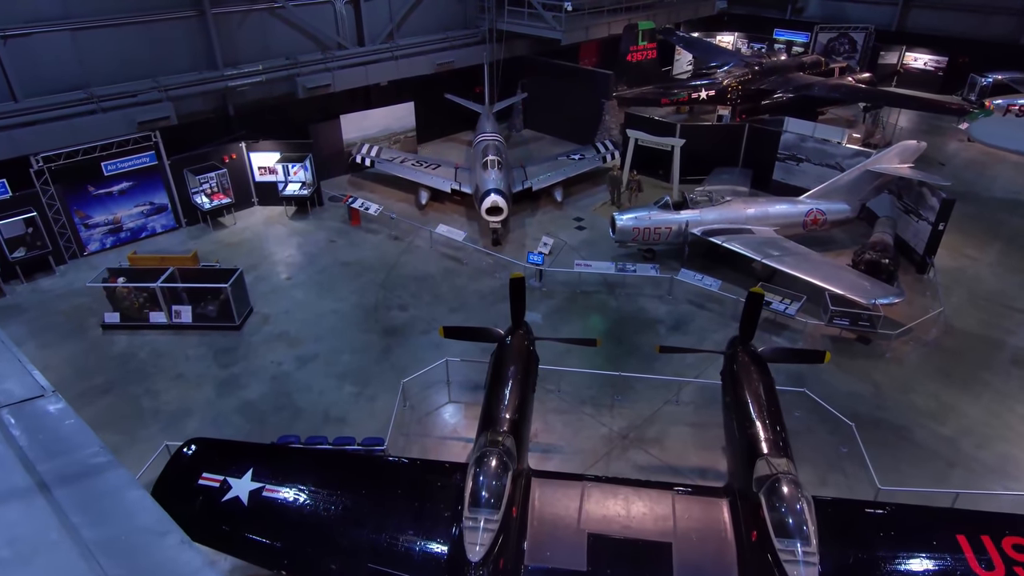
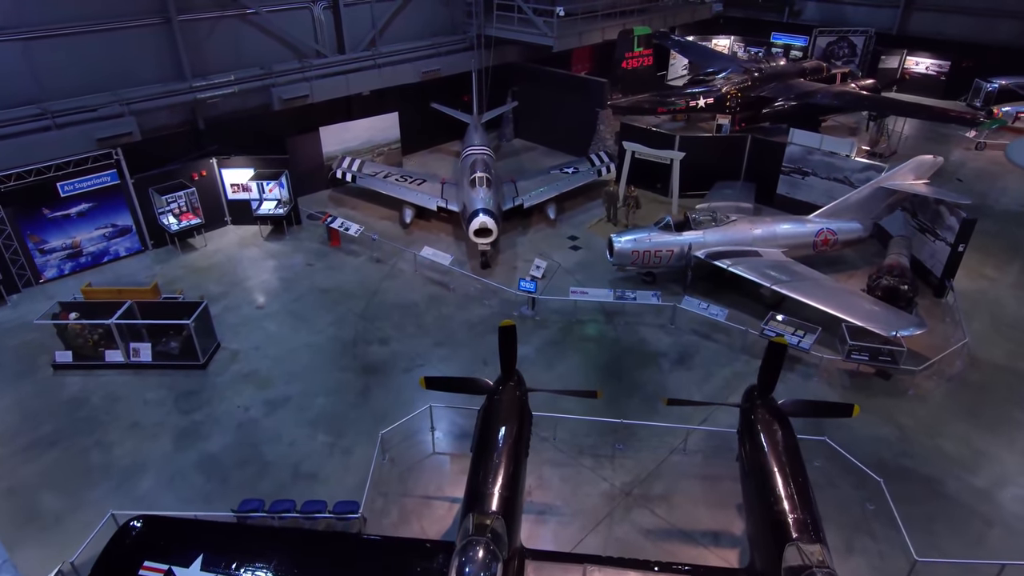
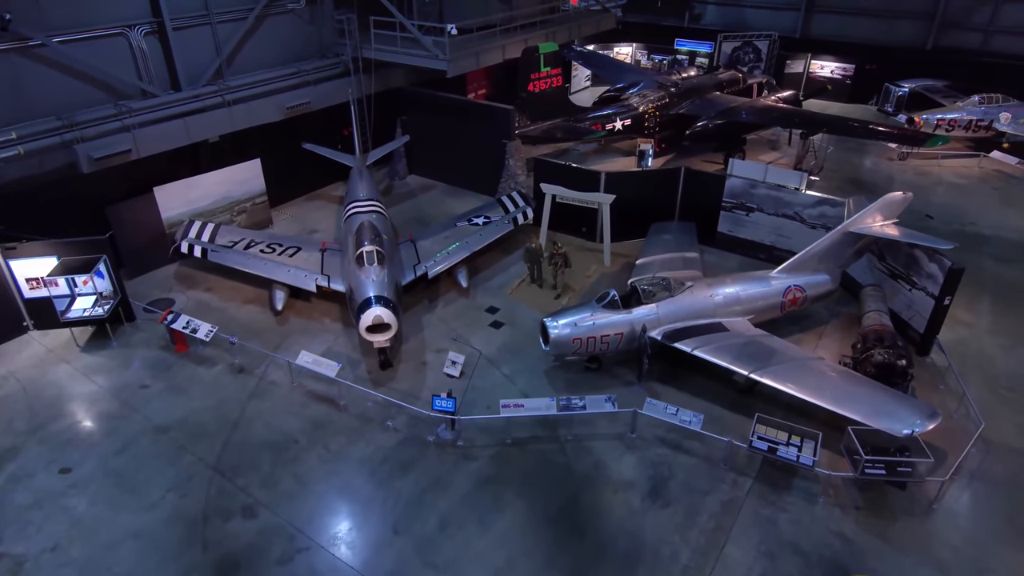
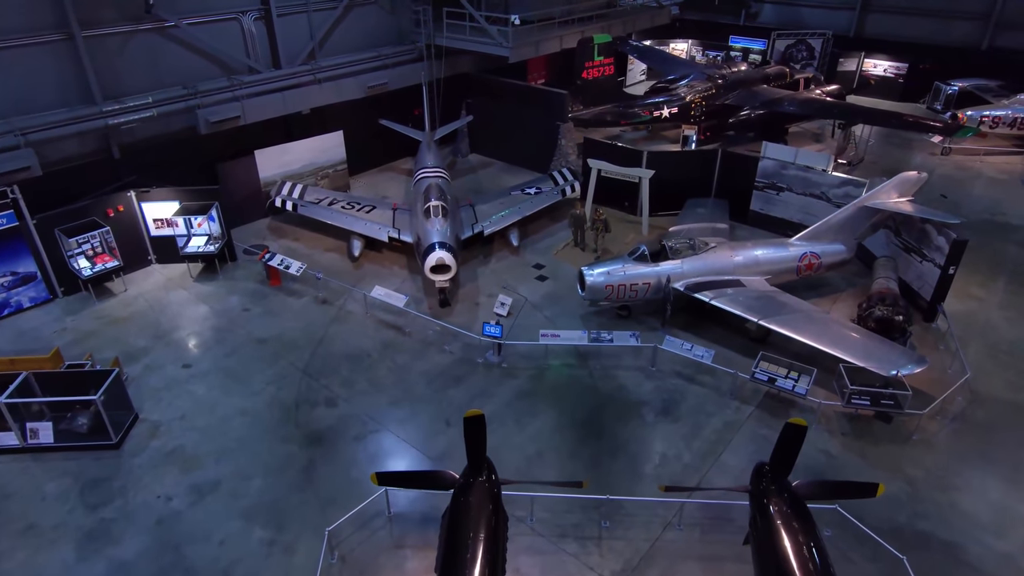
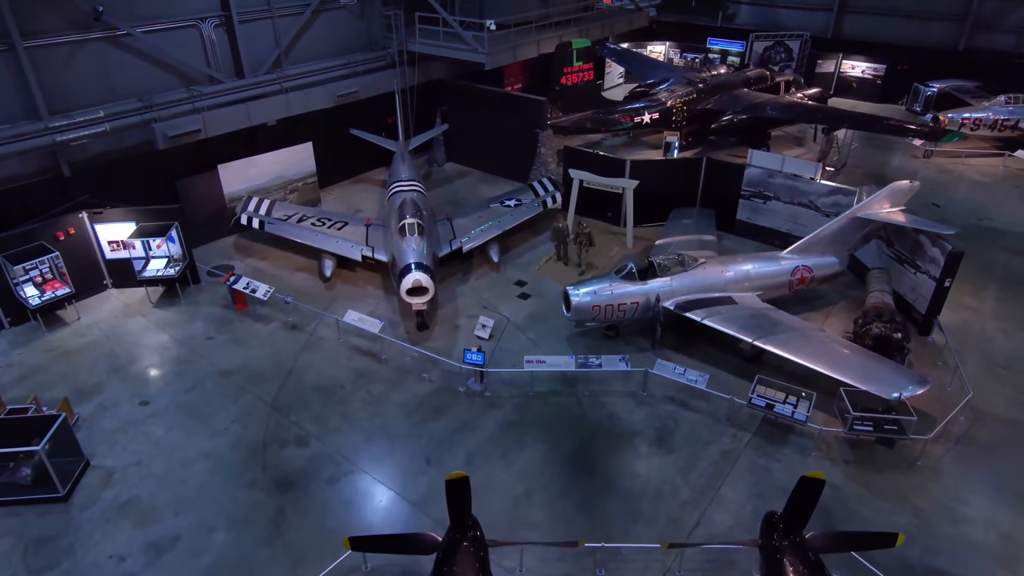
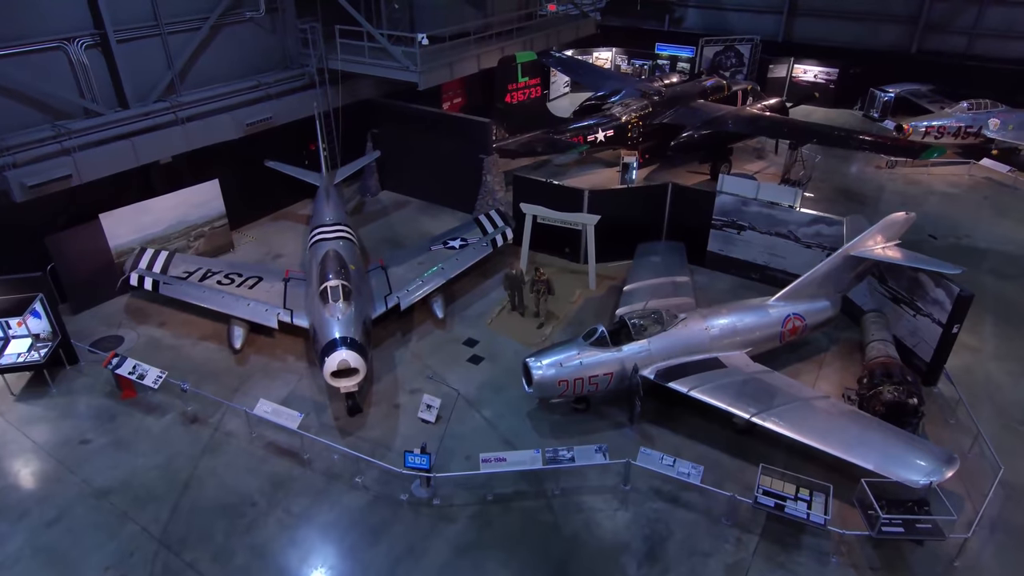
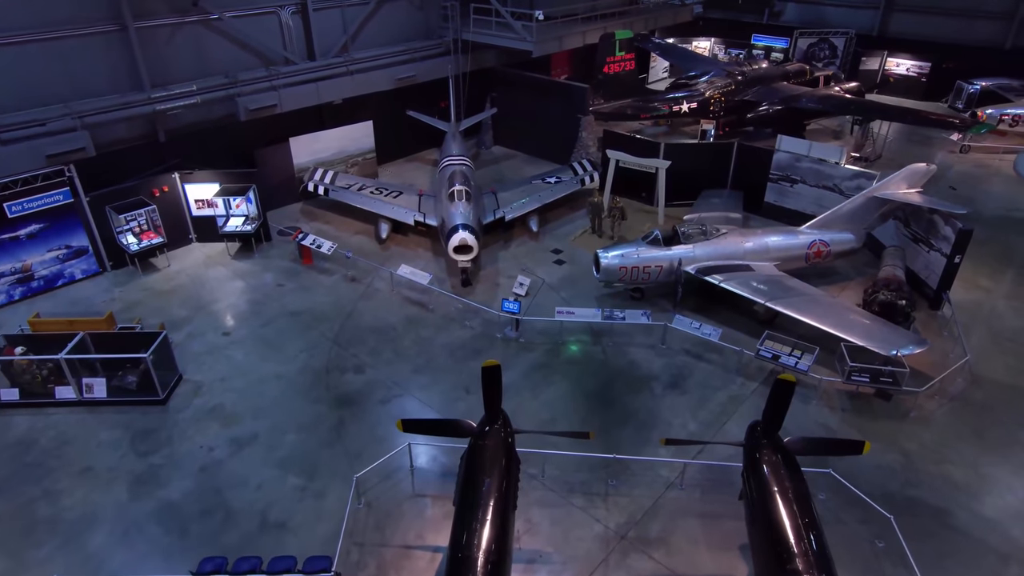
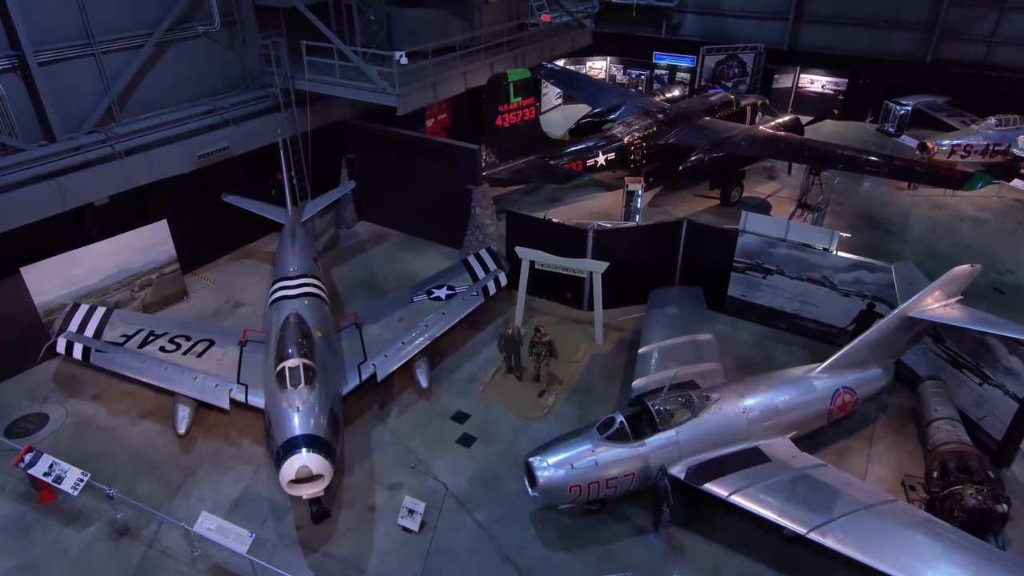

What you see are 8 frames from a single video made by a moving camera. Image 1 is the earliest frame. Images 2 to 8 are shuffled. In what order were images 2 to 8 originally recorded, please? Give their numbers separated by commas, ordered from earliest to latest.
2, 7, 4, 5, 3, 6, 8
